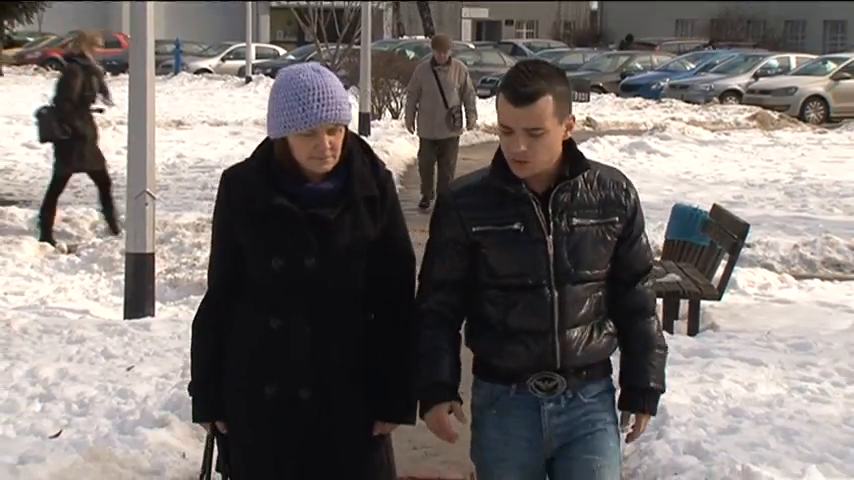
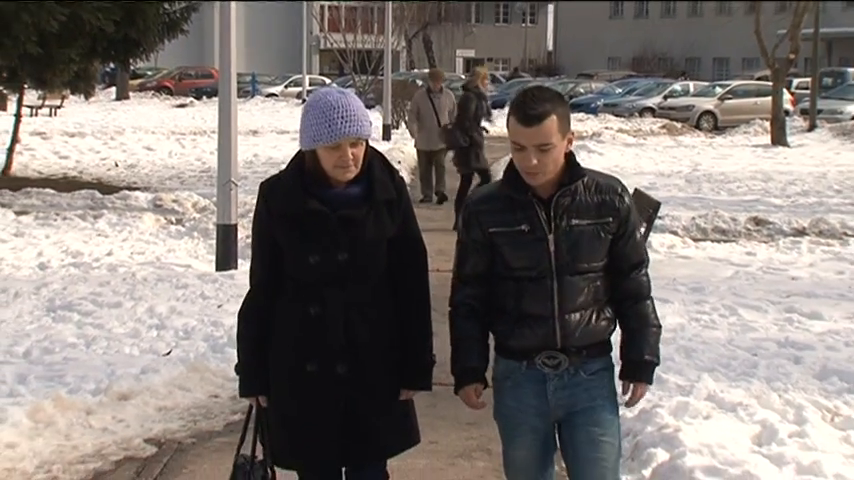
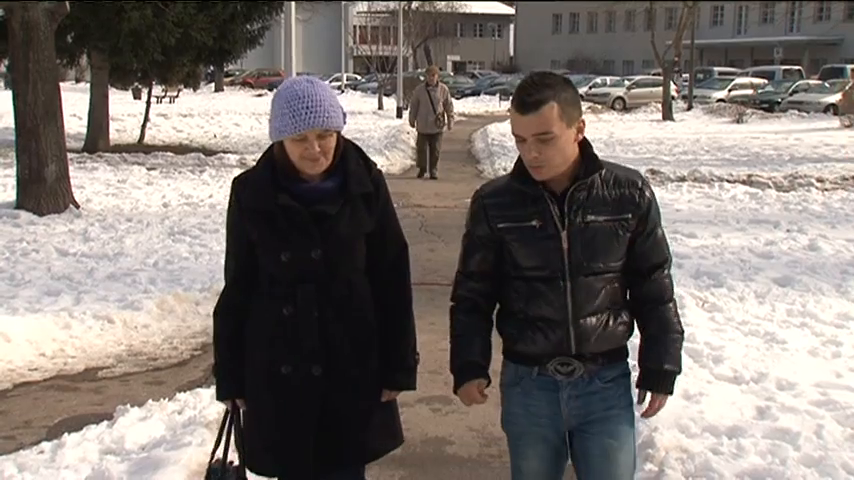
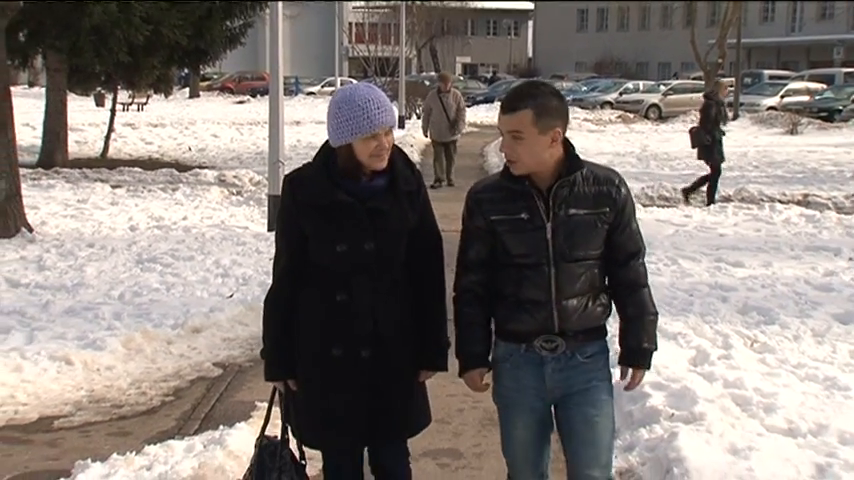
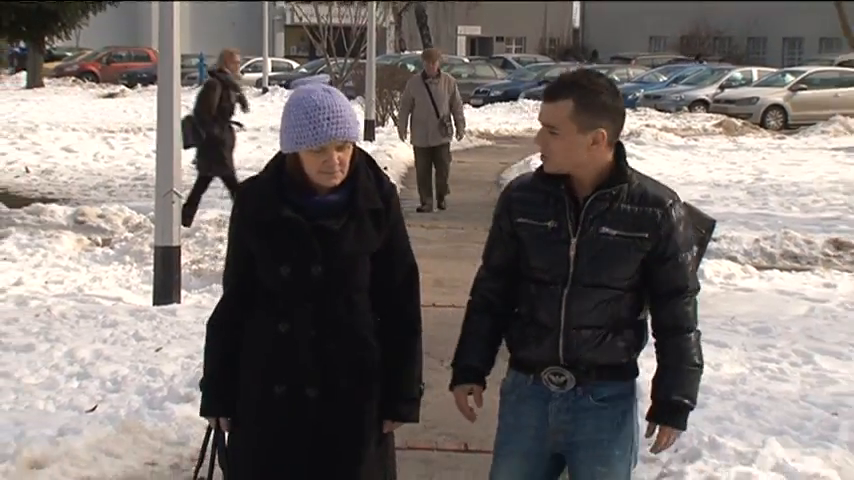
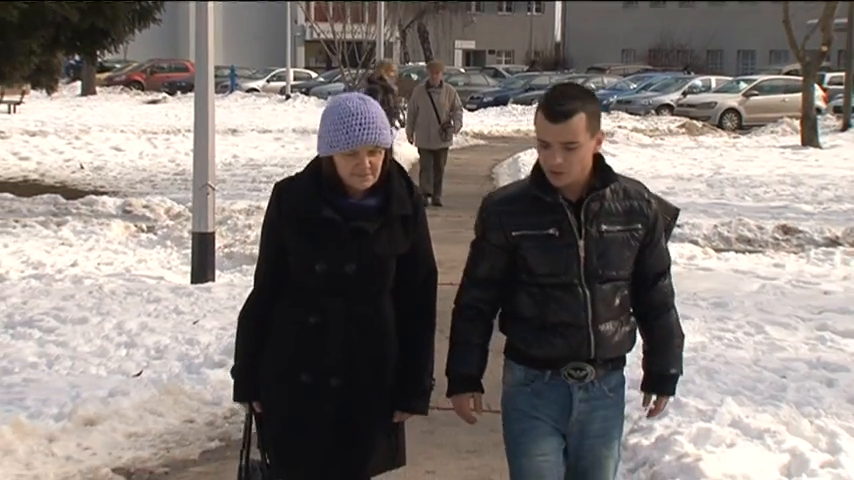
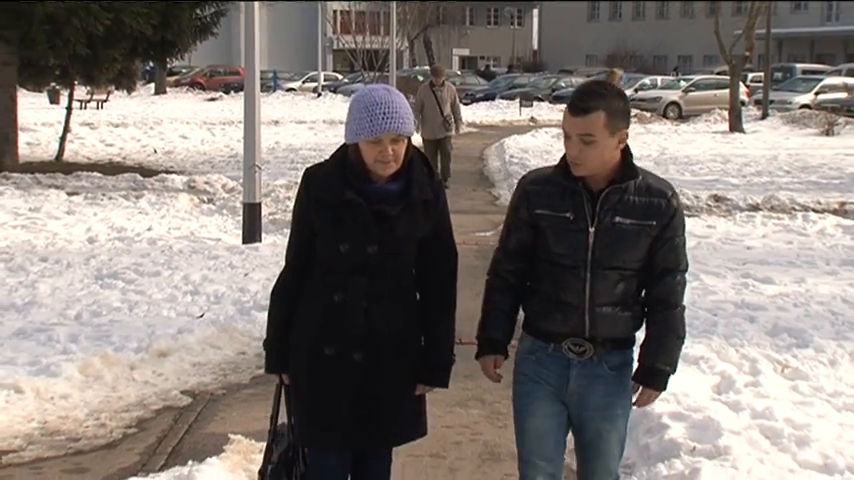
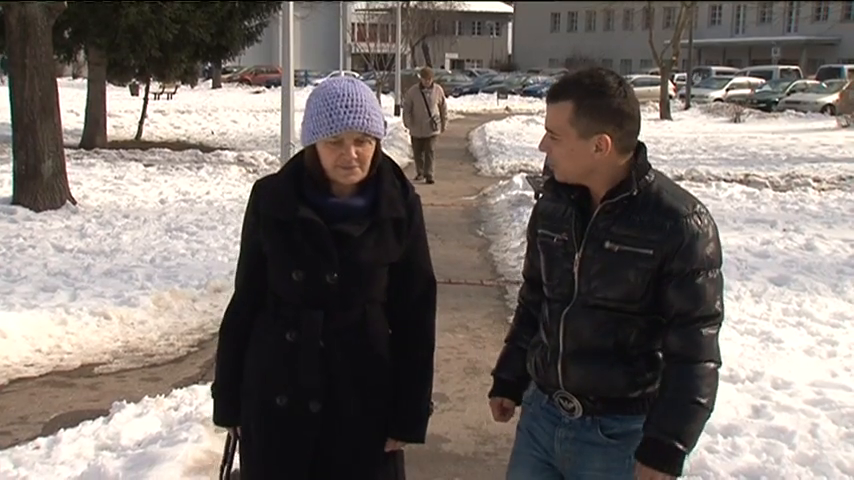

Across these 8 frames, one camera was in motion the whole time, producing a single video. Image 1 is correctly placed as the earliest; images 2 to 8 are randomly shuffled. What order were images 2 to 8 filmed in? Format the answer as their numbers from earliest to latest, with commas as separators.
5, 6, 2, 7, 4, 3, 8
